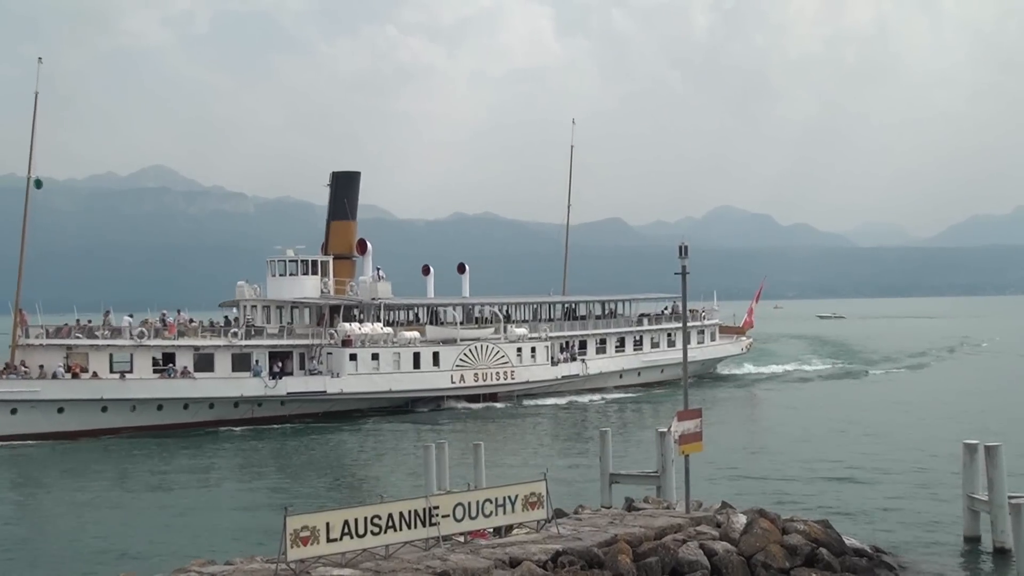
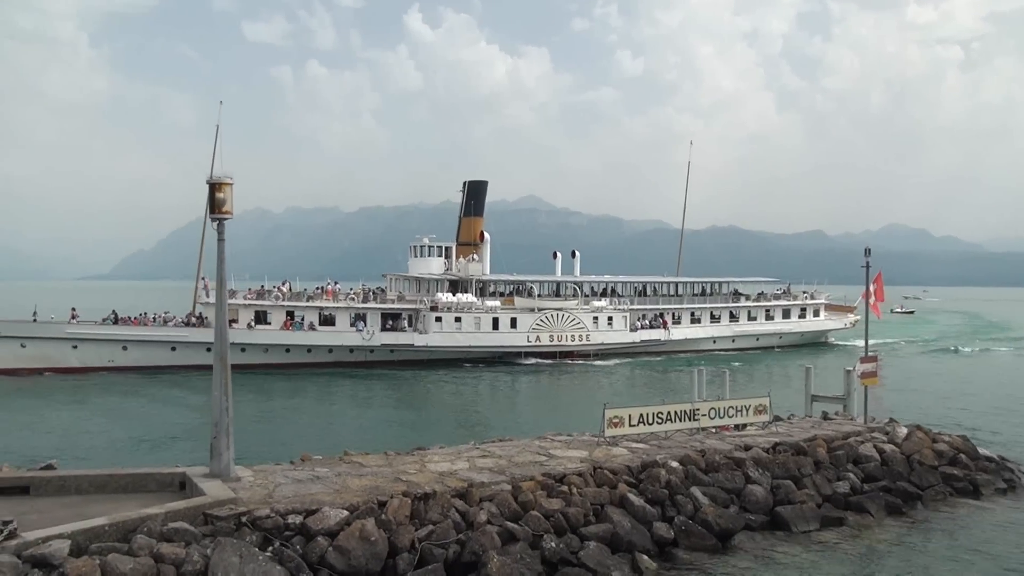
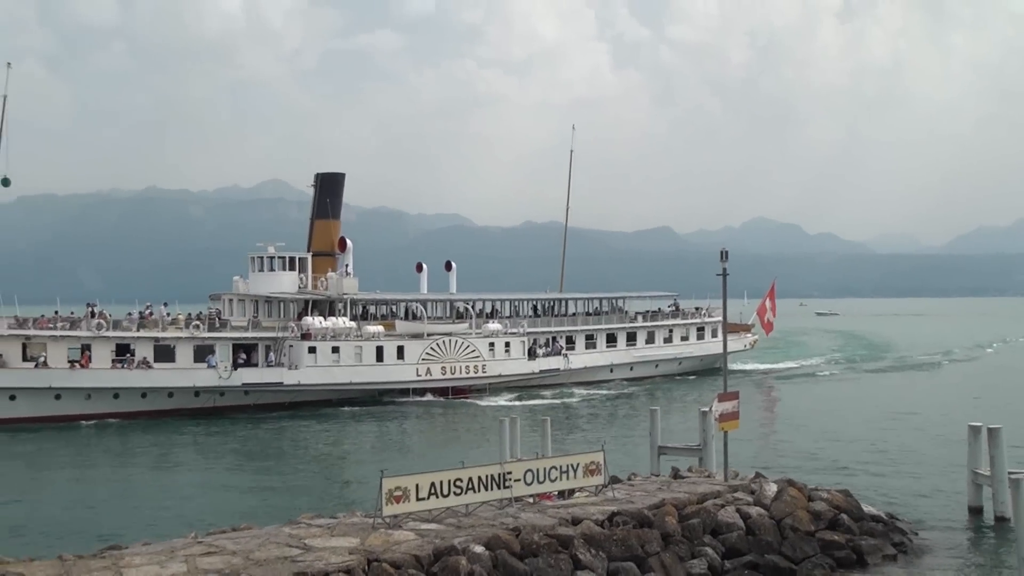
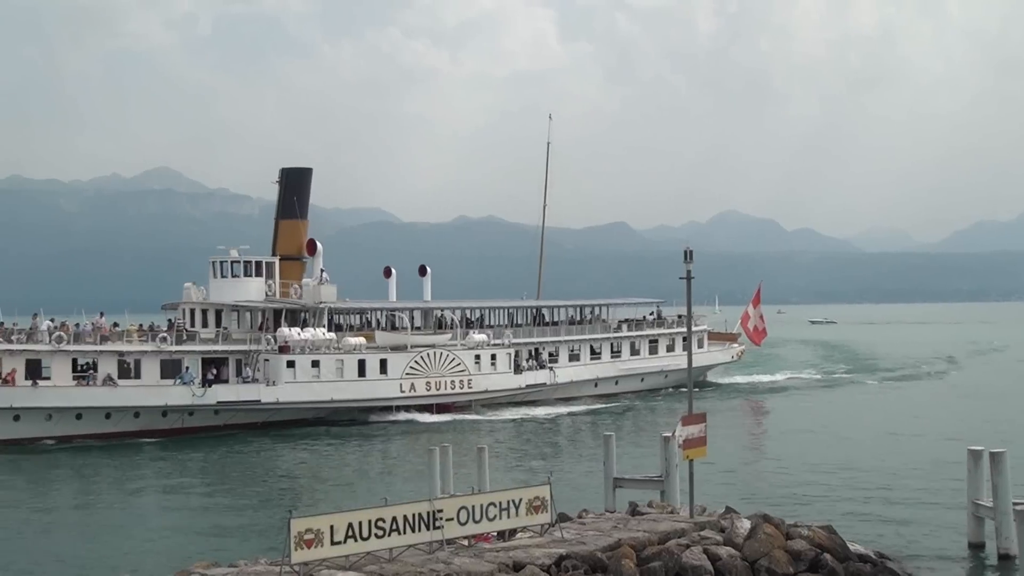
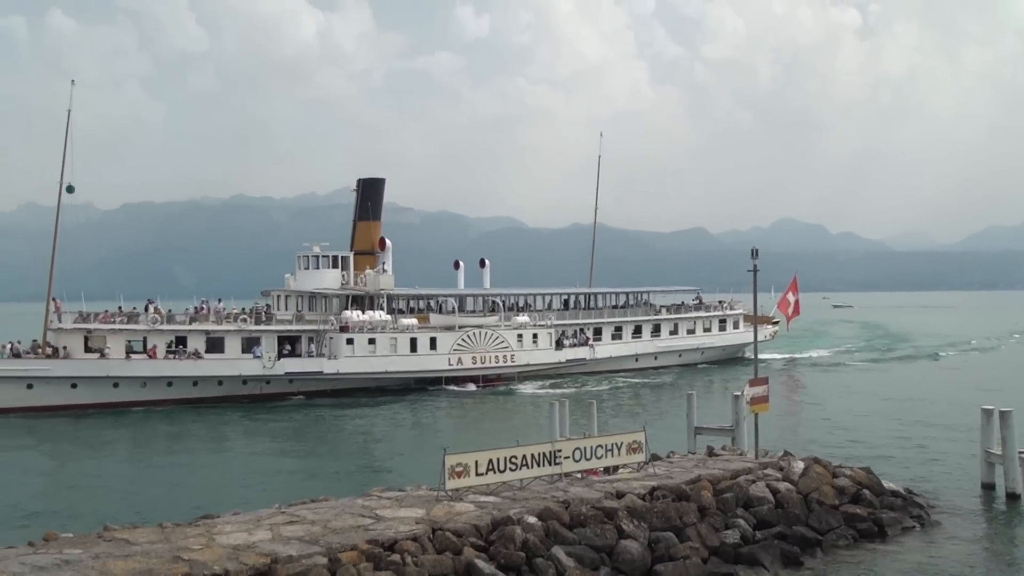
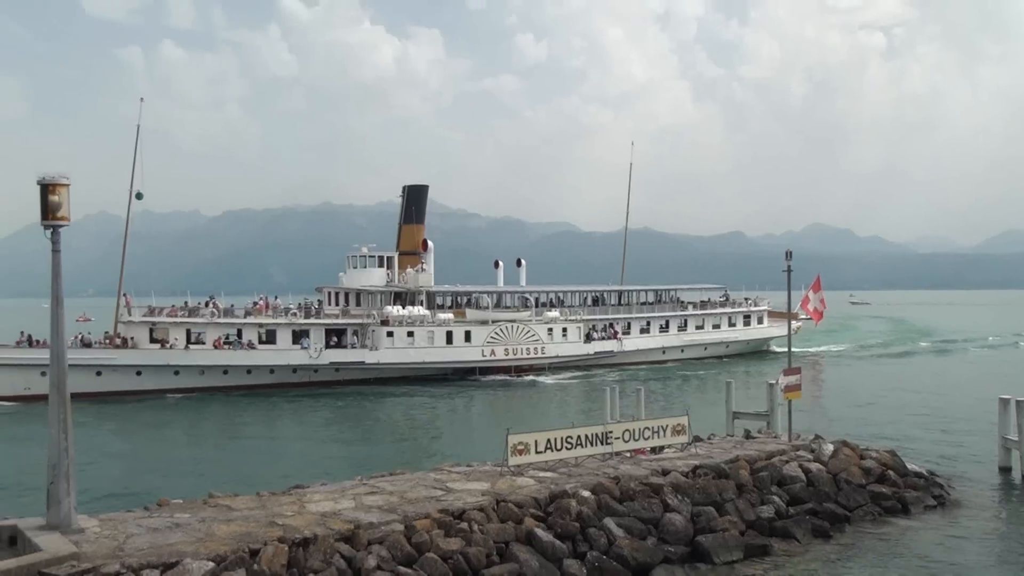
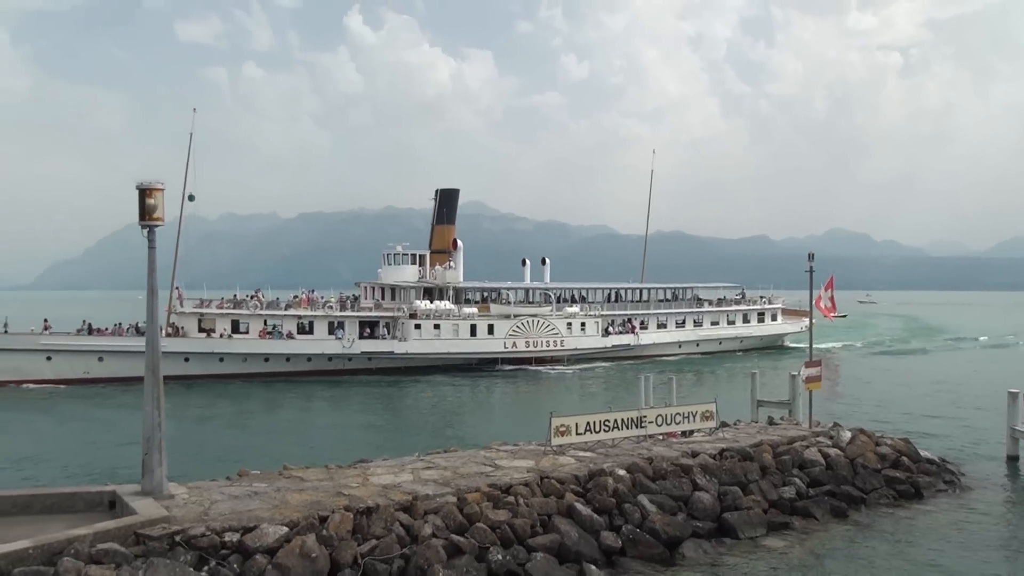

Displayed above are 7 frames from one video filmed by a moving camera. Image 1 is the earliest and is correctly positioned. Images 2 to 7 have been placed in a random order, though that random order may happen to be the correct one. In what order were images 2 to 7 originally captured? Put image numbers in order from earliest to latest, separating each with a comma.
4, 3, 5, 6, 7, 2
